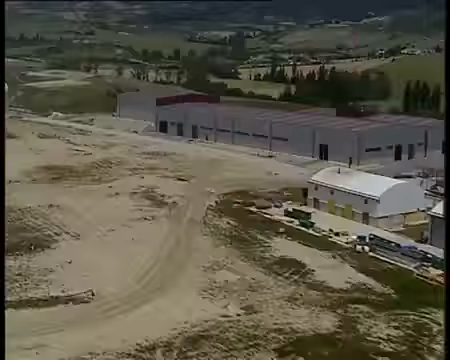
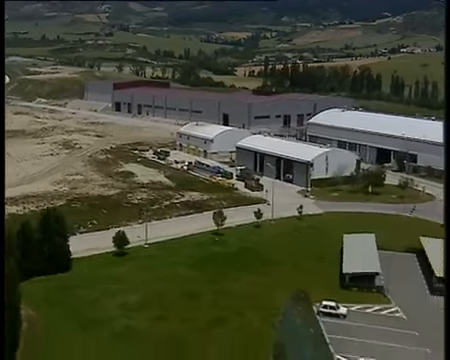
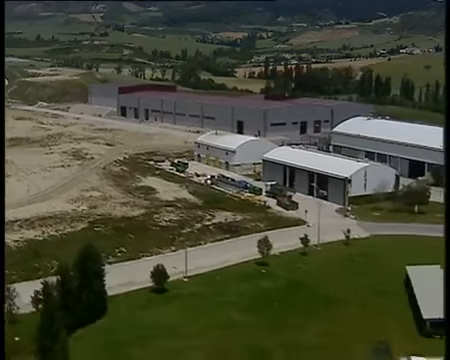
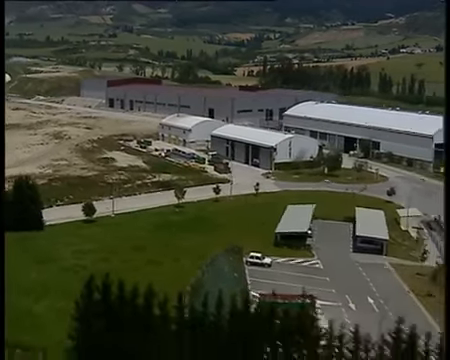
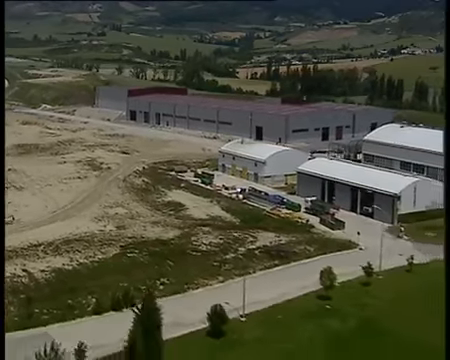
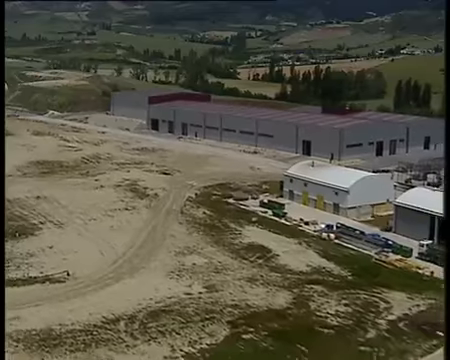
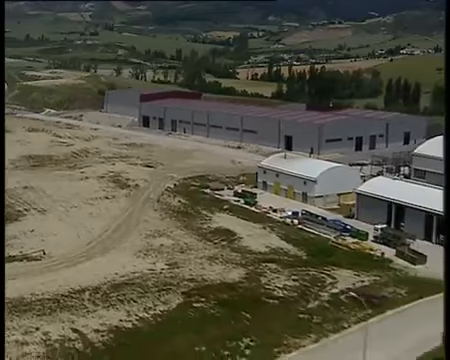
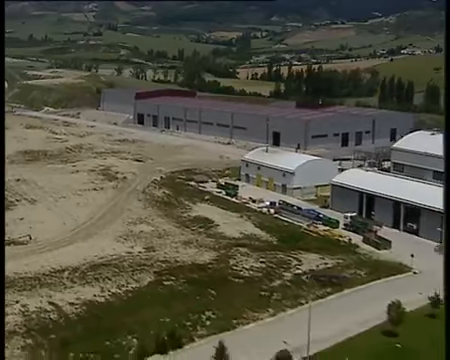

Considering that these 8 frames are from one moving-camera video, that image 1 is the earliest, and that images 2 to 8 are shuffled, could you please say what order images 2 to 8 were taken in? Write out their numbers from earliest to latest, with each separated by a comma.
6, 7, 8, 5, 3, 2, 4
